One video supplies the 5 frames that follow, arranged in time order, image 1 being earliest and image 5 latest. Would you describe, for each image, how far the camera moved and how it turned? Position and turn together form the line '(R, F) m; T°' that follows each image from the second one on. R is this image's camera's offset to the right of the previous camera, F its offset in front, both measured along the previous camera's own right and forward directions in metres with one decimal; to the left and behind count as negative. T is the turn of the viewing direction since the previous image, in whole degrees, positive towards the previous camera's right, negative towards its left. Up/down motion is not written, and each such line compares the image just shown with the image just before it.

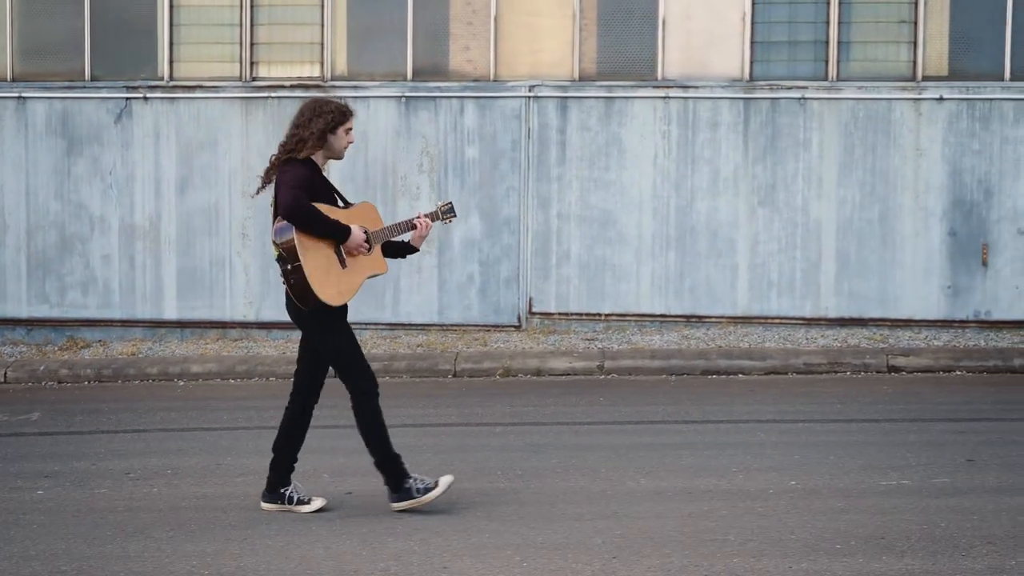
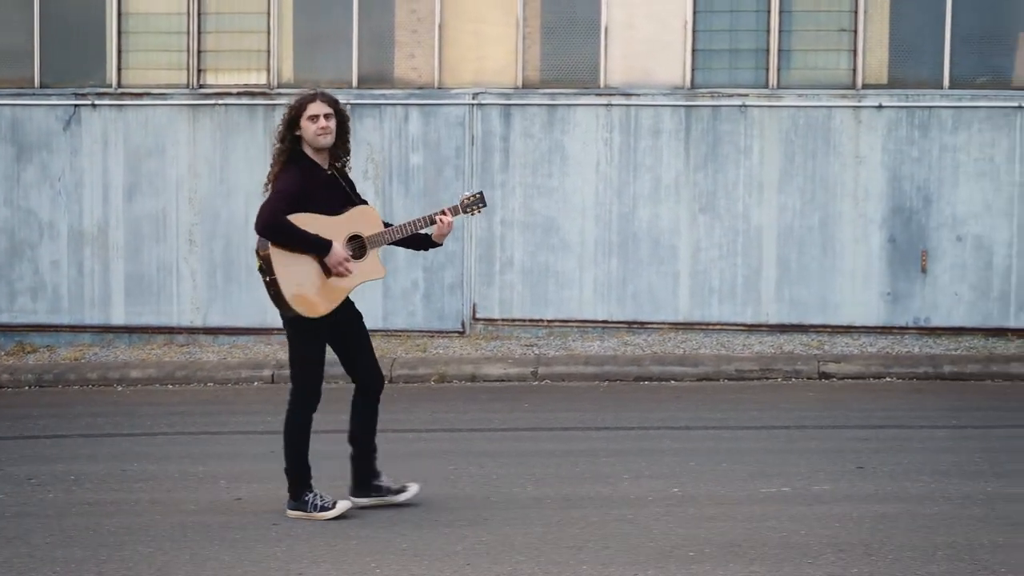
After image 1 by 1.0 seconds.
(+0.4, -0.1) m; 0°
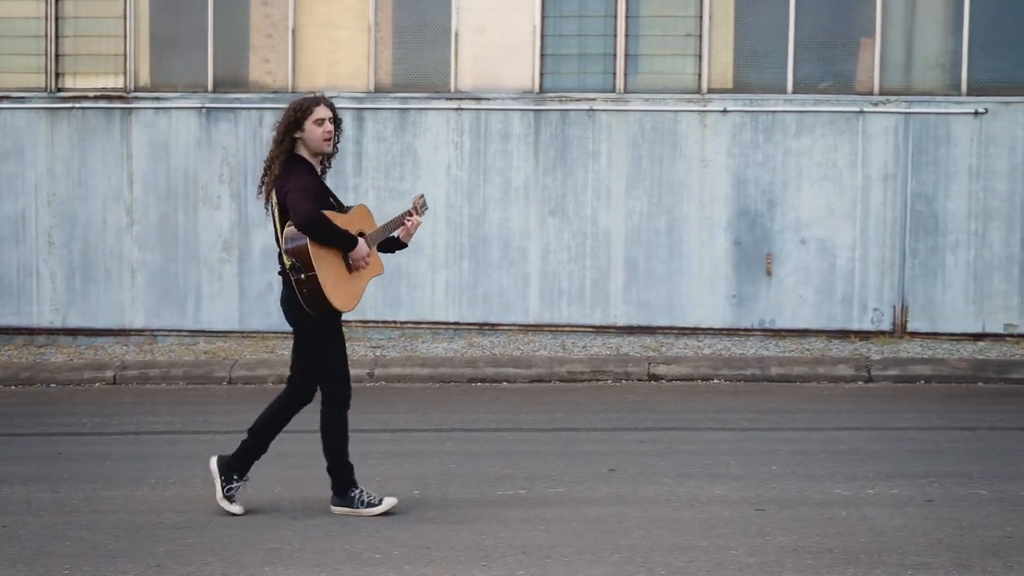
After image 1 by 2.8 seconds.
(+0.9, -0.1) m; 0°
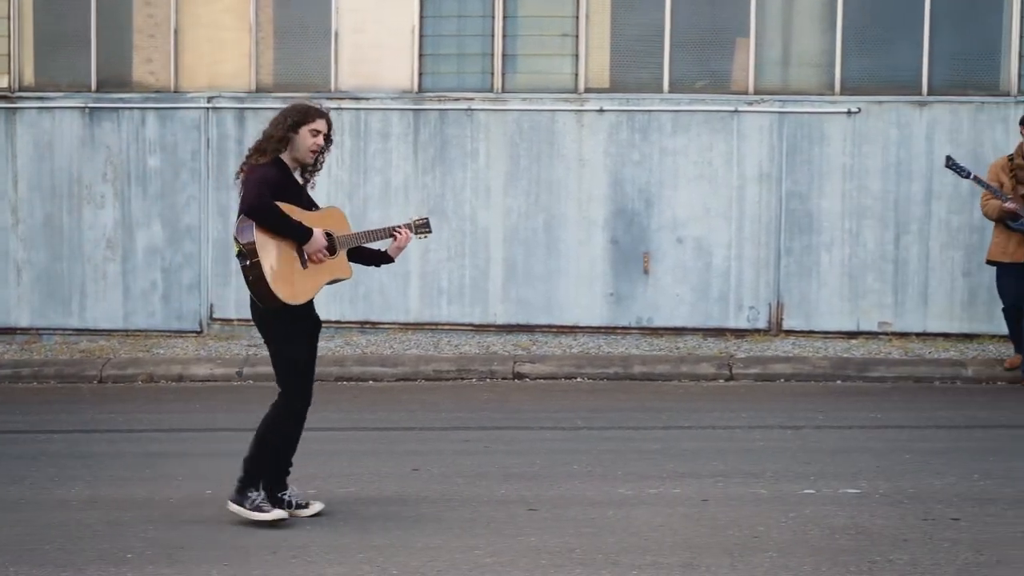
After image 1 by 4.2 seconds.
(+0.7, -0.1) m; 0°
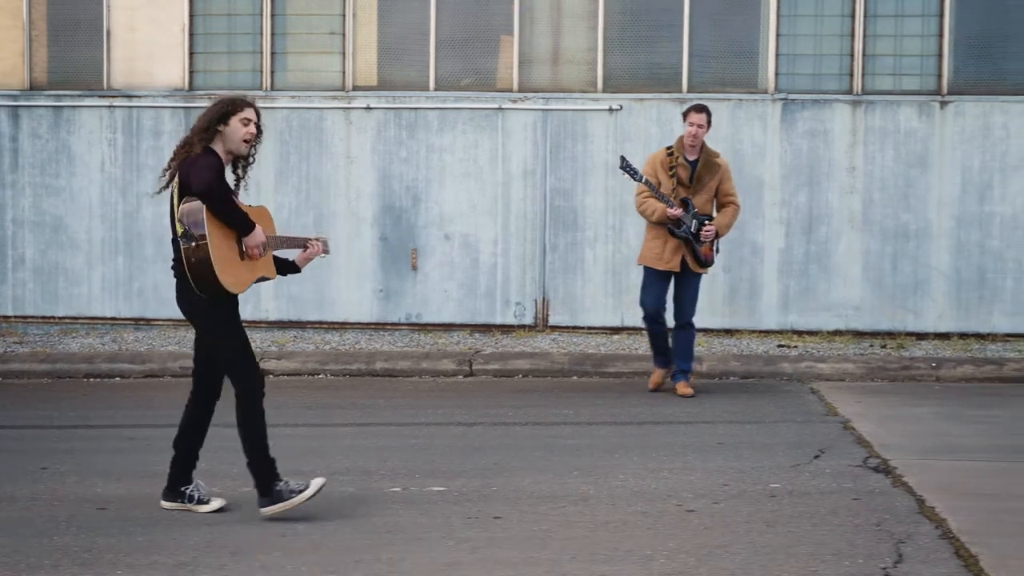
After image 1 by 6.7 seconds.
(+1.4, -0.1) m; 0°
